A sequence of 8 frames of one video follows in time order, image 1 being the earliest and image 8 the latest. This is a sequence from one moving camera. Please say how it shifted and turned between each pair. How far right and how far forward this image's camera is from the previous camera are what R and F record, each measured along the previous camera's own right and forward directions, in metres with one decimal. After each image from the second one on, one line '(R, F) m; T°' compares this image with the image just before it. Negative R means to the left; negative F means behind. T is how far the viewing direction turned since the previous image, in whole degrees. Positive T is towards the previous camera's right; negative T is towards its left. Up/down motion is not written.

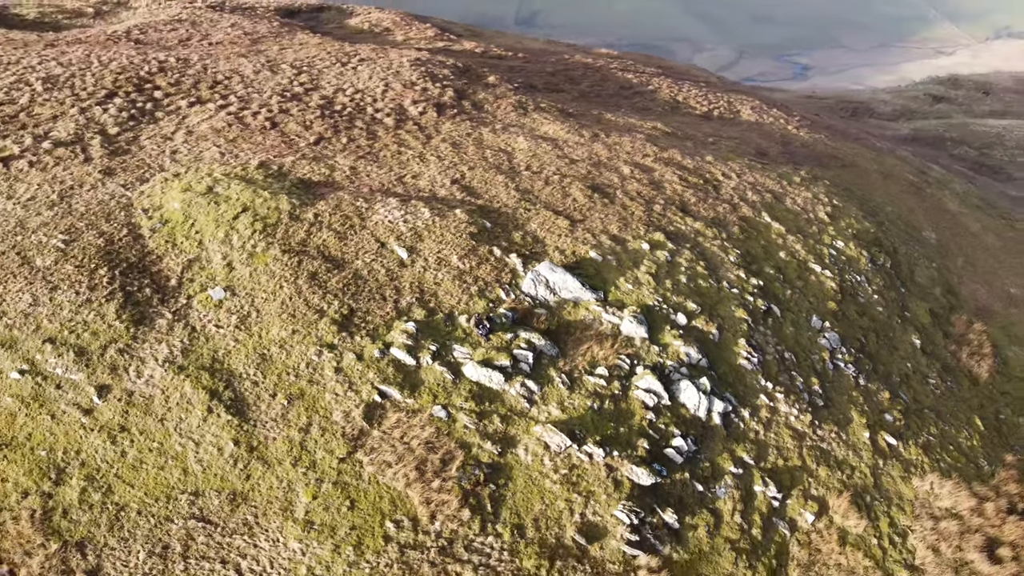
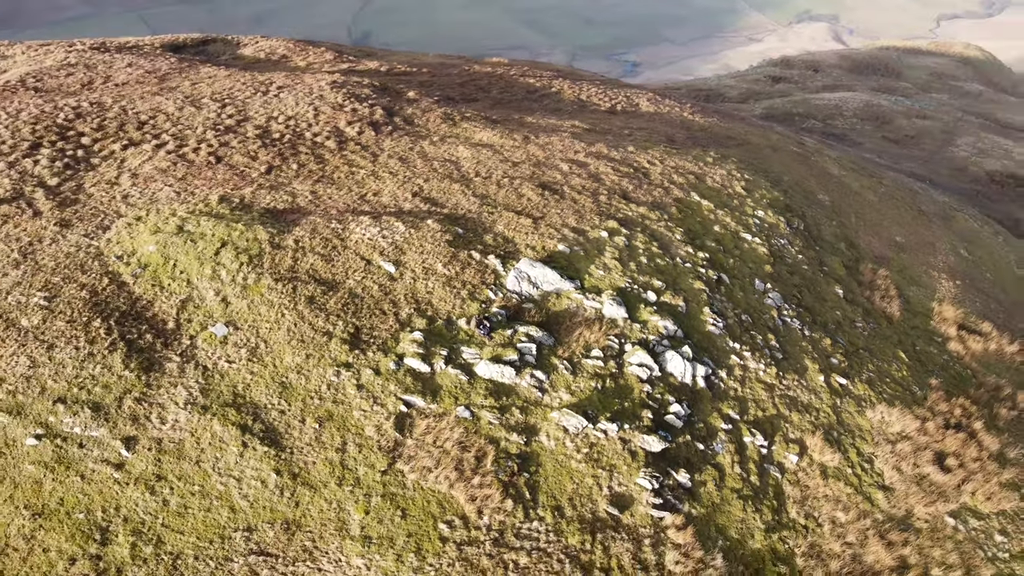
(-1.7, -0.3) m; +10°
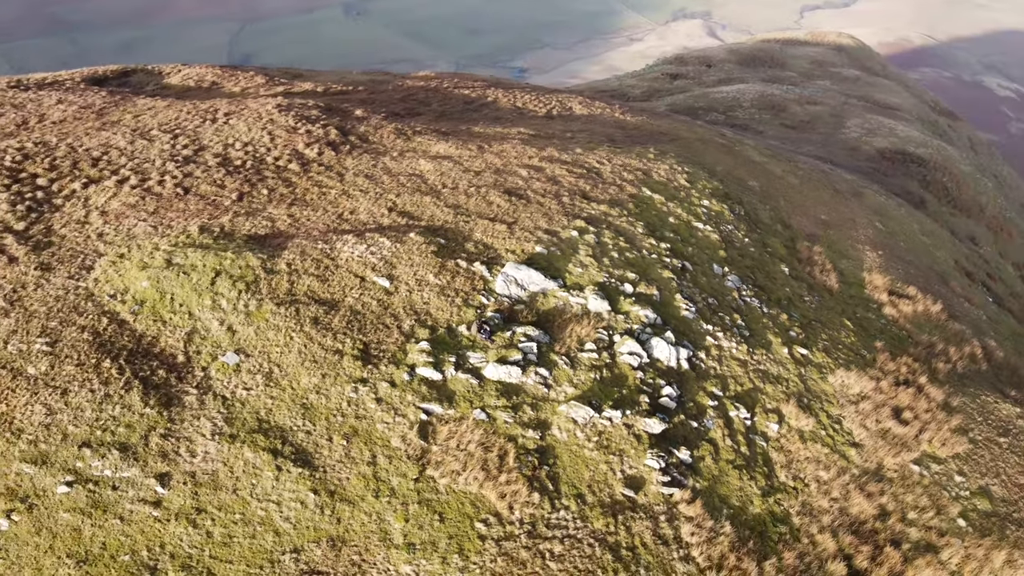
(-1.2, -0.3) m; +7°
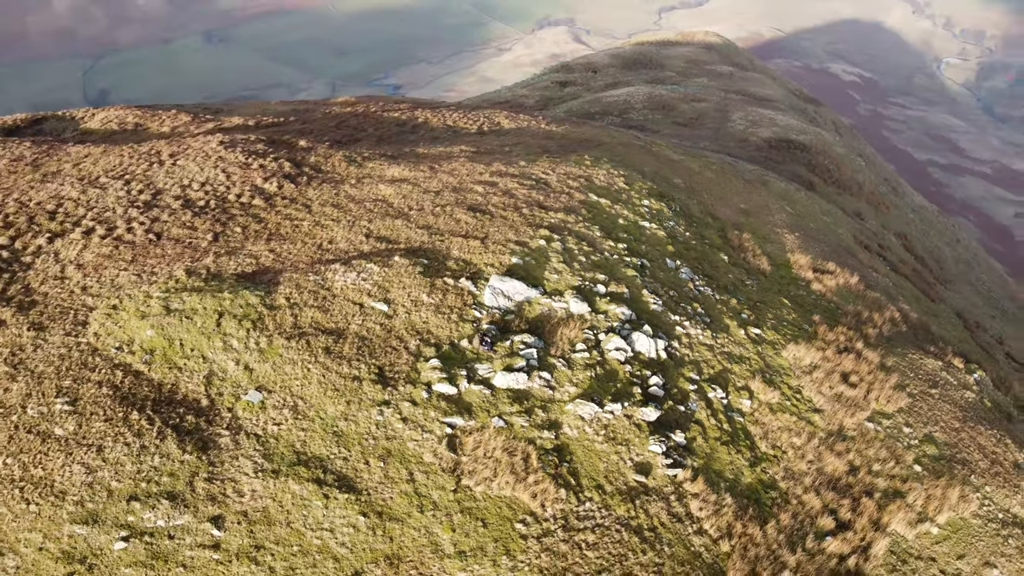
(-1.5, -0.4) m; +8°
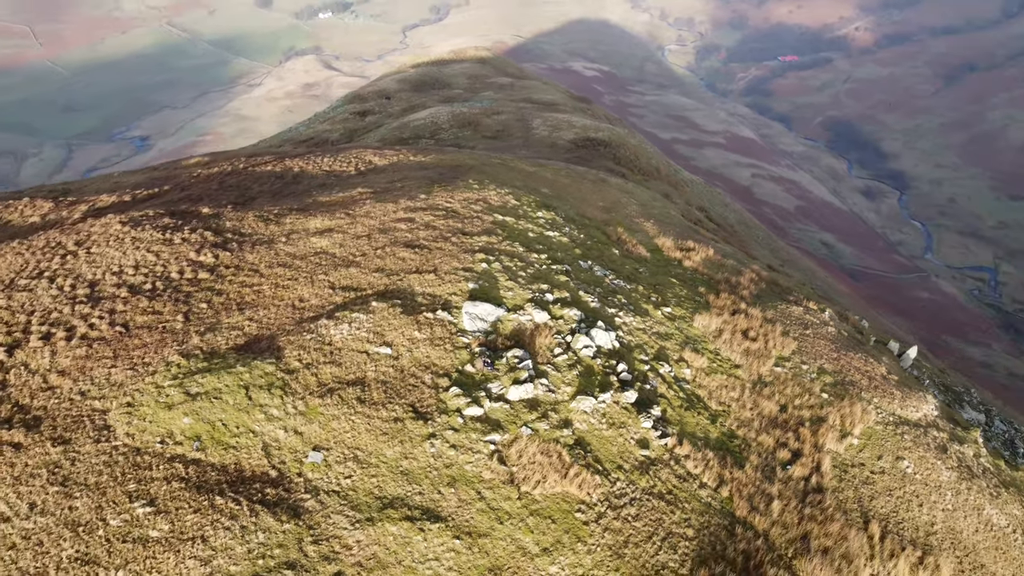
(-3.0, -0.7) m; +15°
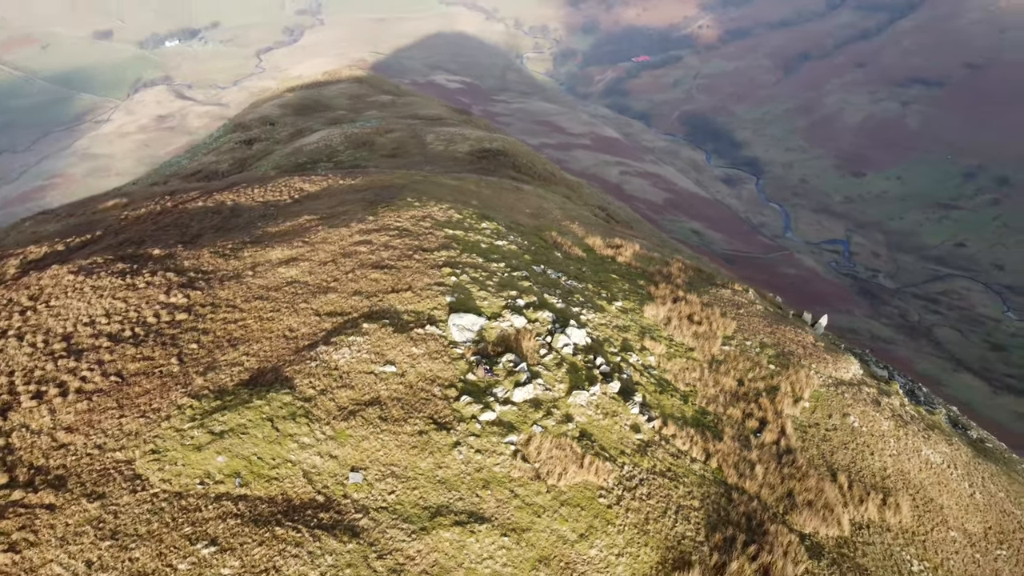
(-1.7, -0.5) m; +8°
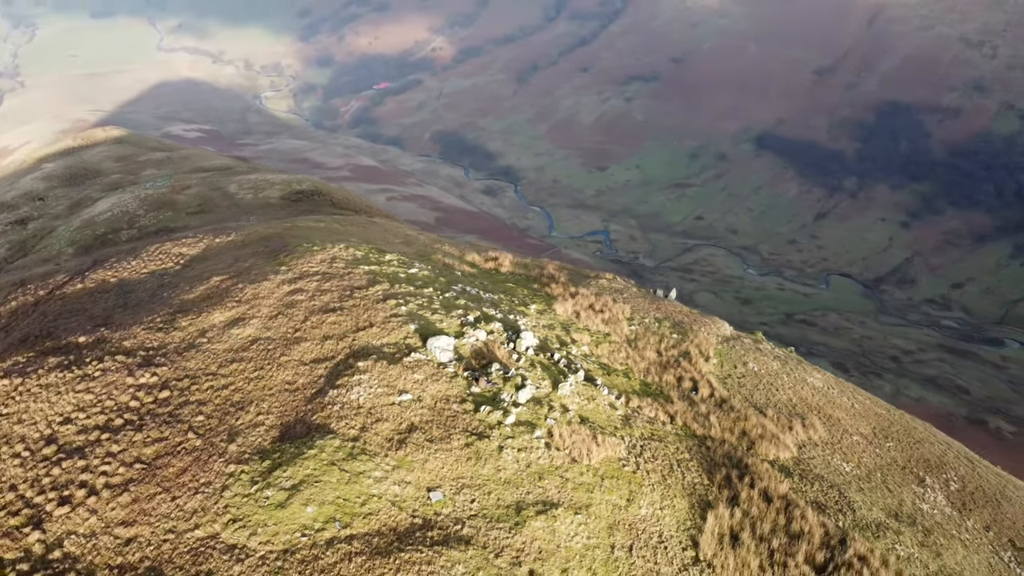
(-3.5, -0.6) m; +16°
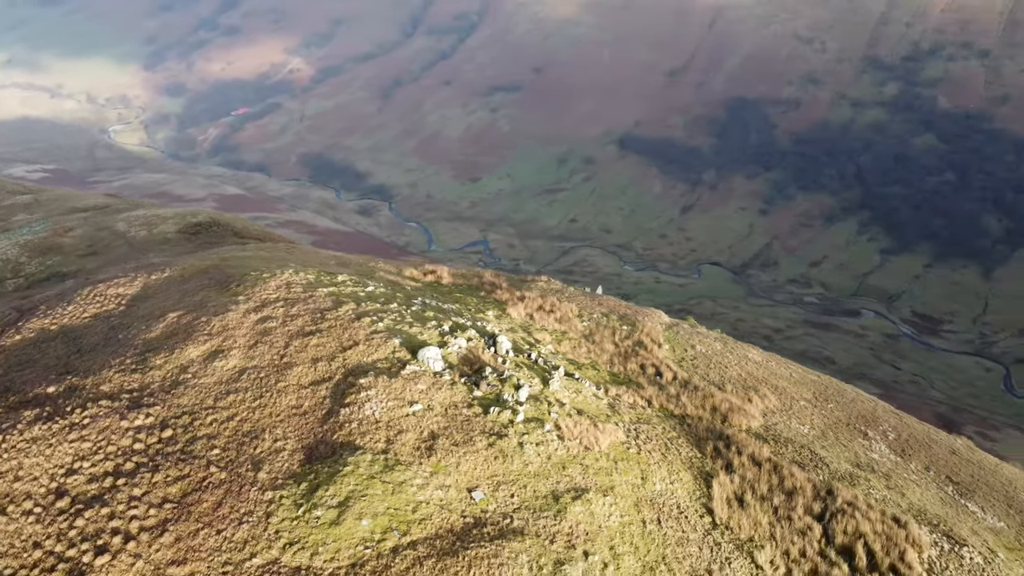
(-2.0, -0.4) m; +9°
